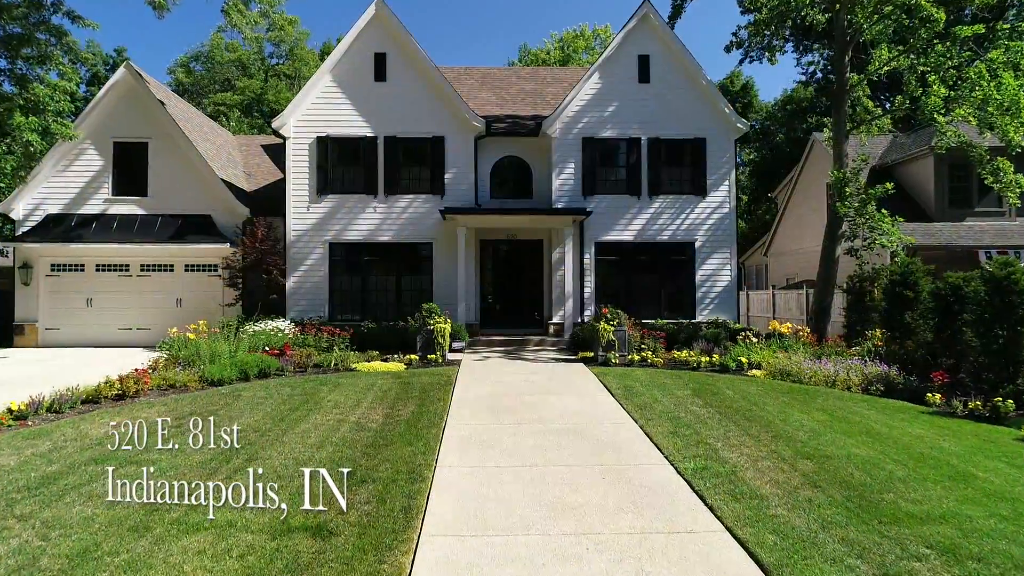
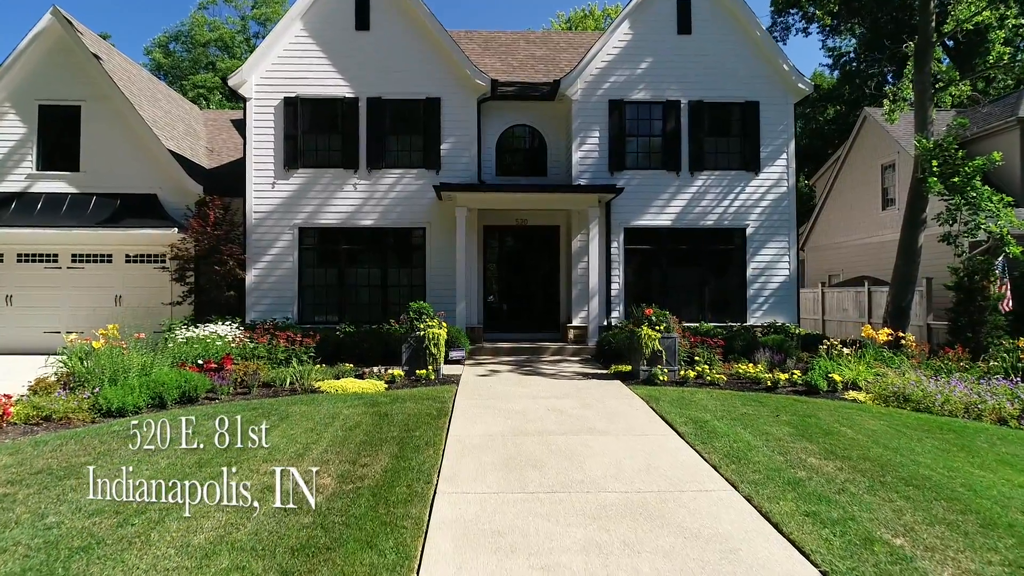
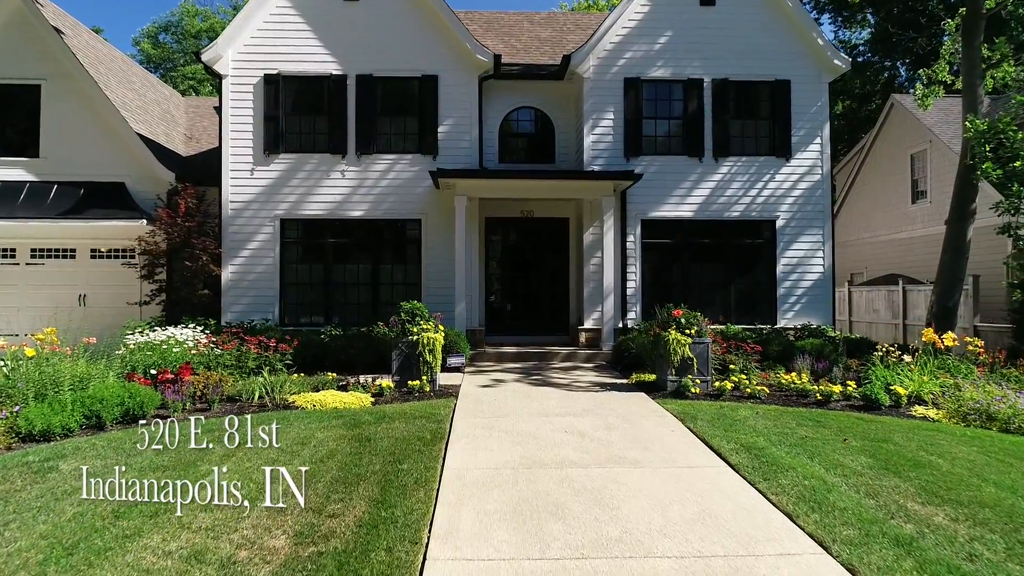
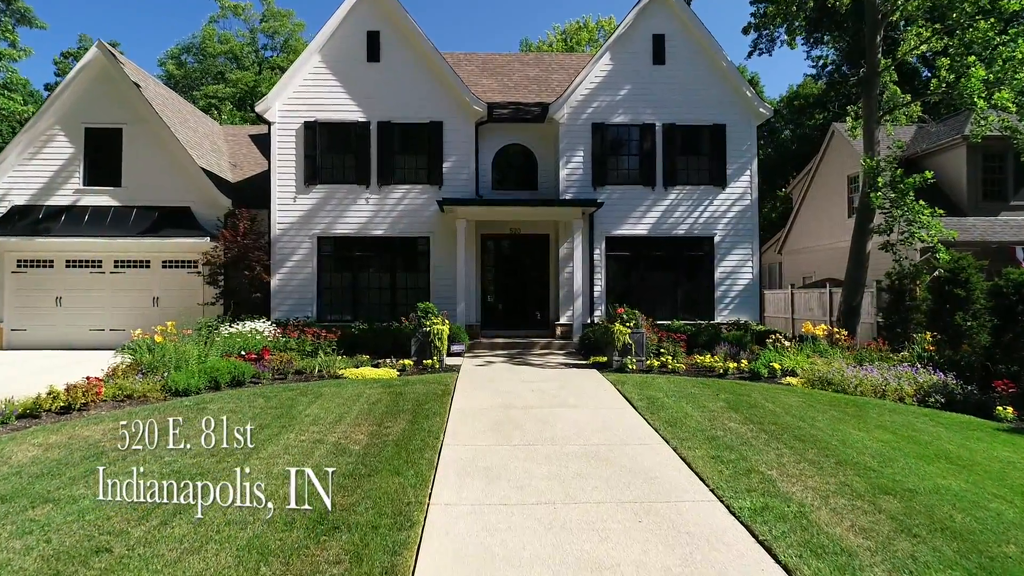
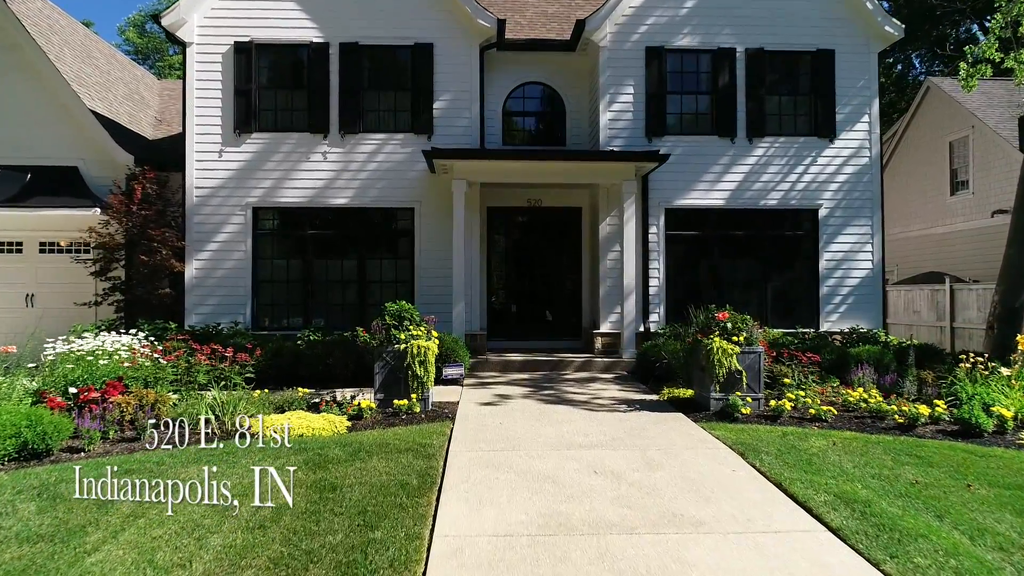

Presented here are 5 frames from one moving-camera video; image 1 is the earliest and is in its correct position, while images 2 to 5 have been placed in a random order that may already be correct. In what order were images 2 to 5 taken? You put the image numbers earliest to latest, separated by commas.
4, 2, 3, 5
